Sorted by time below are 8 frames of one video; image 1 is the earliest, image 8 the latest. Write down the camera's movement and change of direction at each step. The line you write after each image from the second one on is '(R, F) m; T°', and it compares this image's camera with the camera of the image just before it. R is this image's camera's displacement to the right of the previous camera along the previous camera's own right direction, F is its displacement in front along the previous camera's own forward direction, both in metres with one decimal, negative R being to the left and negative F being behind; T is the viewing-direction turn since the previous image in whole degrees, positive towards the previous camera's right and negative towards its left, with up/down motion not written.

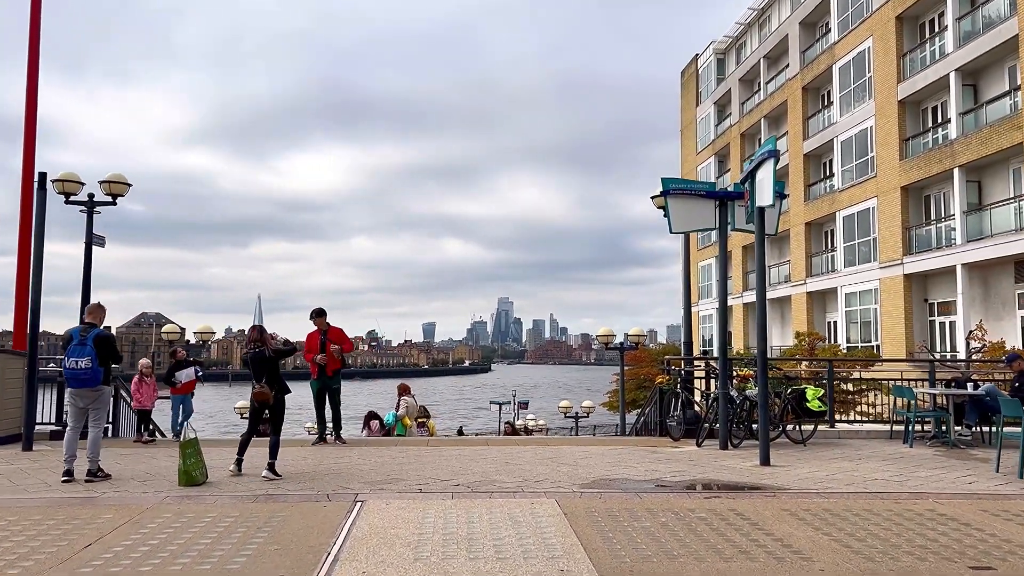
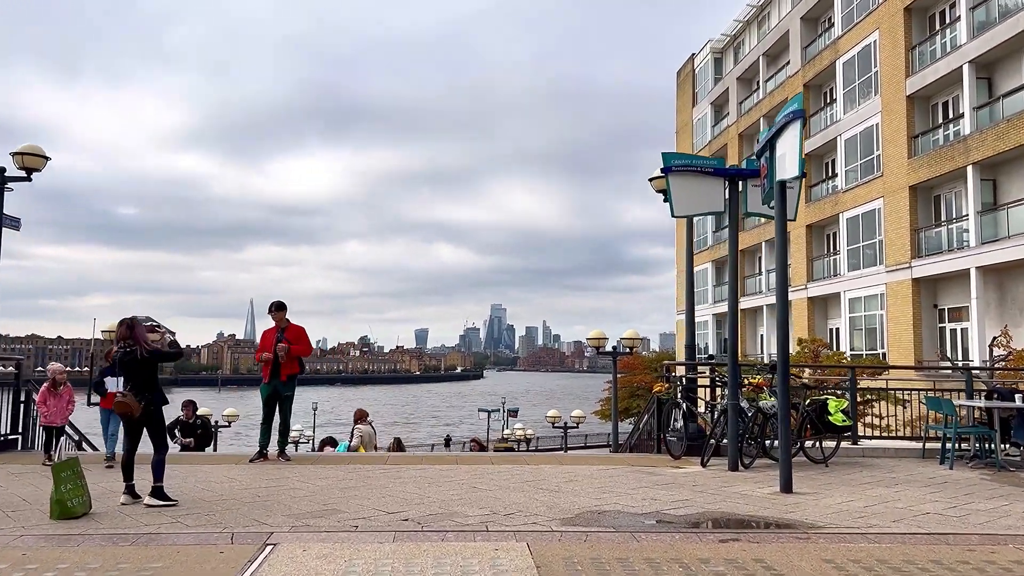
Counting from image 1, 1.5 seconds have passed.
(+0.2, +1.4) m; 0°
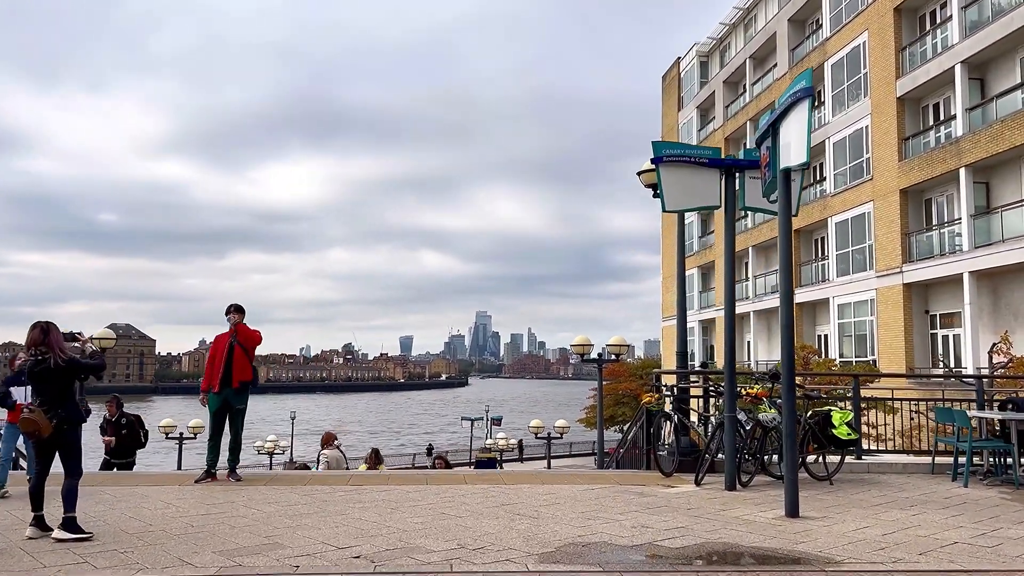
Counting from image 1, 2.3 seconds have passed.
(+0.1, +0.8) m; +1°
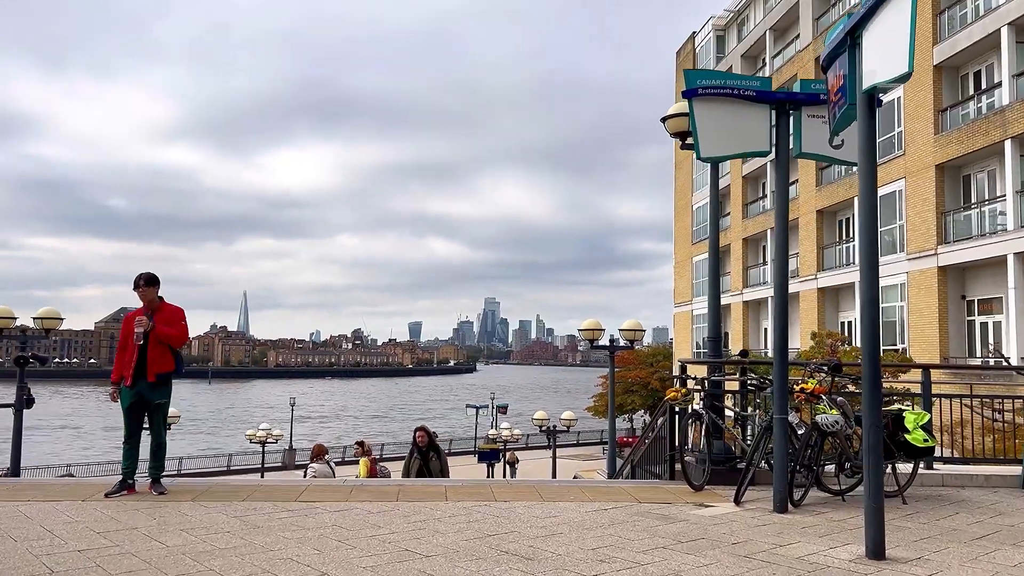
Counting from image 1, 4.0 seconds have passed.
(+0.1, +1.6) m; -1°
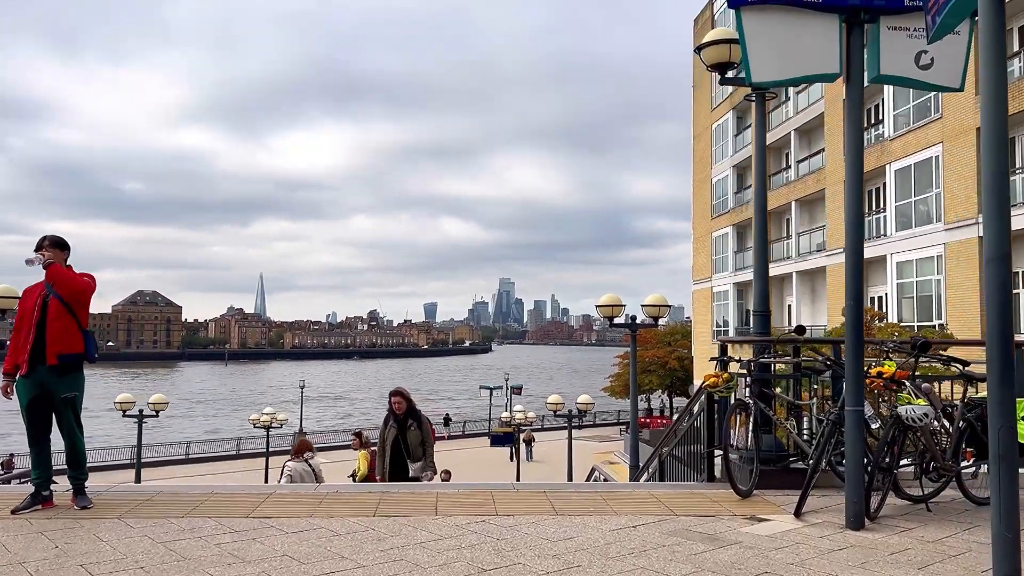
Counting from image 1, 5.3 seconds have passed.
(+0.1, +1.2) m; -1°
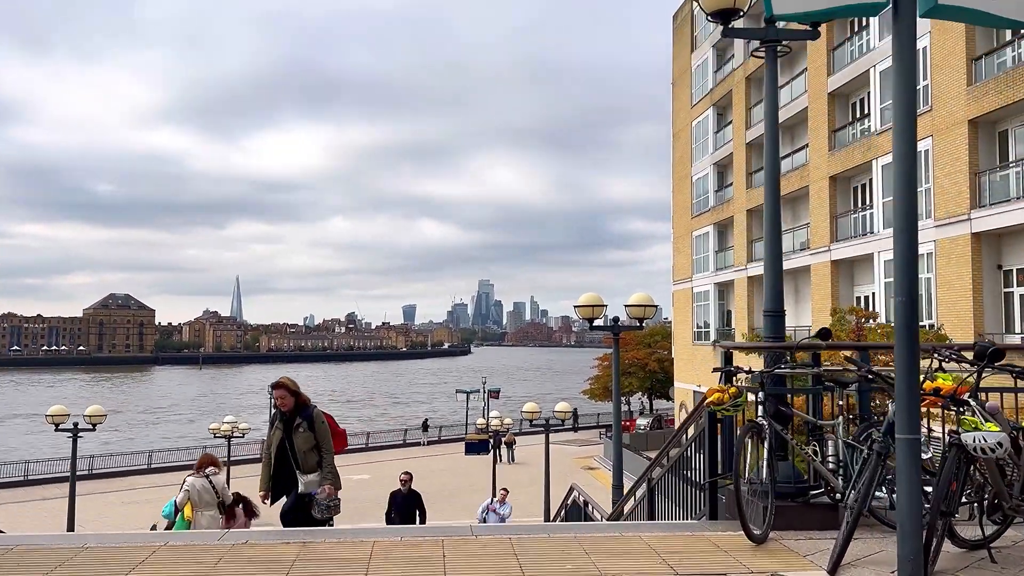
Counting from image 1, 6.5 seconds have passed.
(+0.1, +1.1) m; +1°
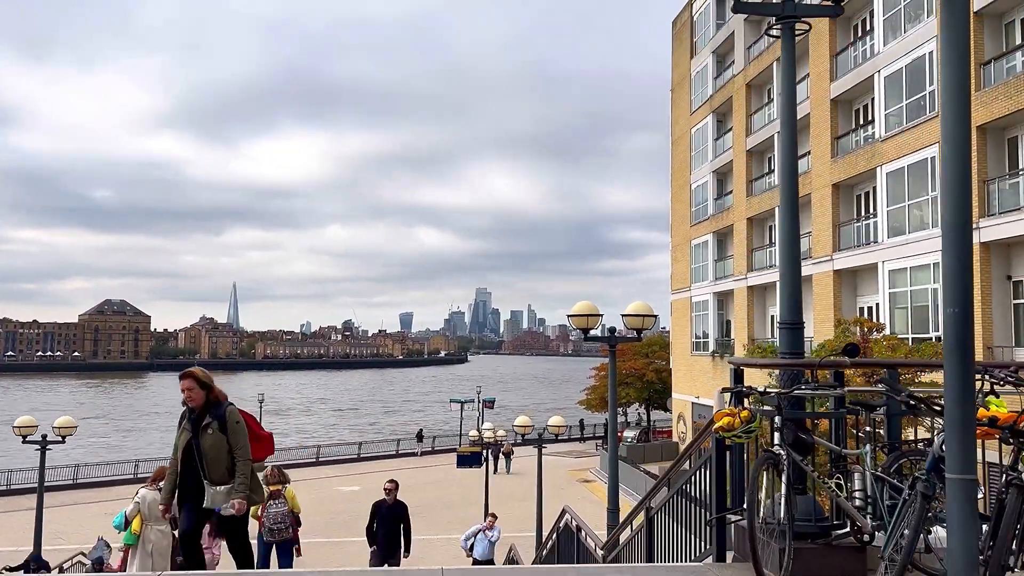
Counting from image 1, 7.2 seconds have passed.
(+0.1, +0.6) m; 0°
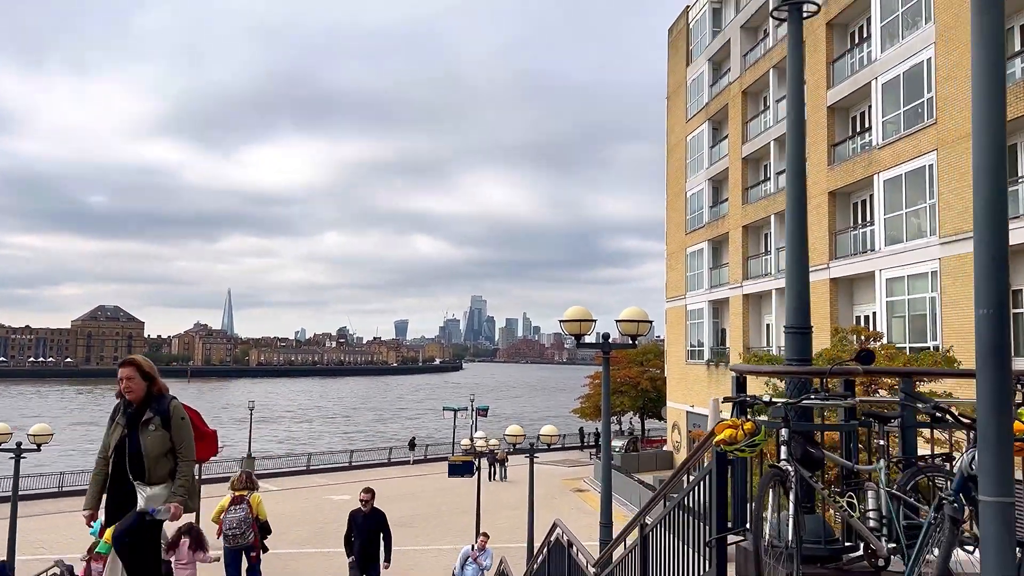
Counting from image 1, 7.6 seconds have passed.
(0.0, +0.3) m; 0°
